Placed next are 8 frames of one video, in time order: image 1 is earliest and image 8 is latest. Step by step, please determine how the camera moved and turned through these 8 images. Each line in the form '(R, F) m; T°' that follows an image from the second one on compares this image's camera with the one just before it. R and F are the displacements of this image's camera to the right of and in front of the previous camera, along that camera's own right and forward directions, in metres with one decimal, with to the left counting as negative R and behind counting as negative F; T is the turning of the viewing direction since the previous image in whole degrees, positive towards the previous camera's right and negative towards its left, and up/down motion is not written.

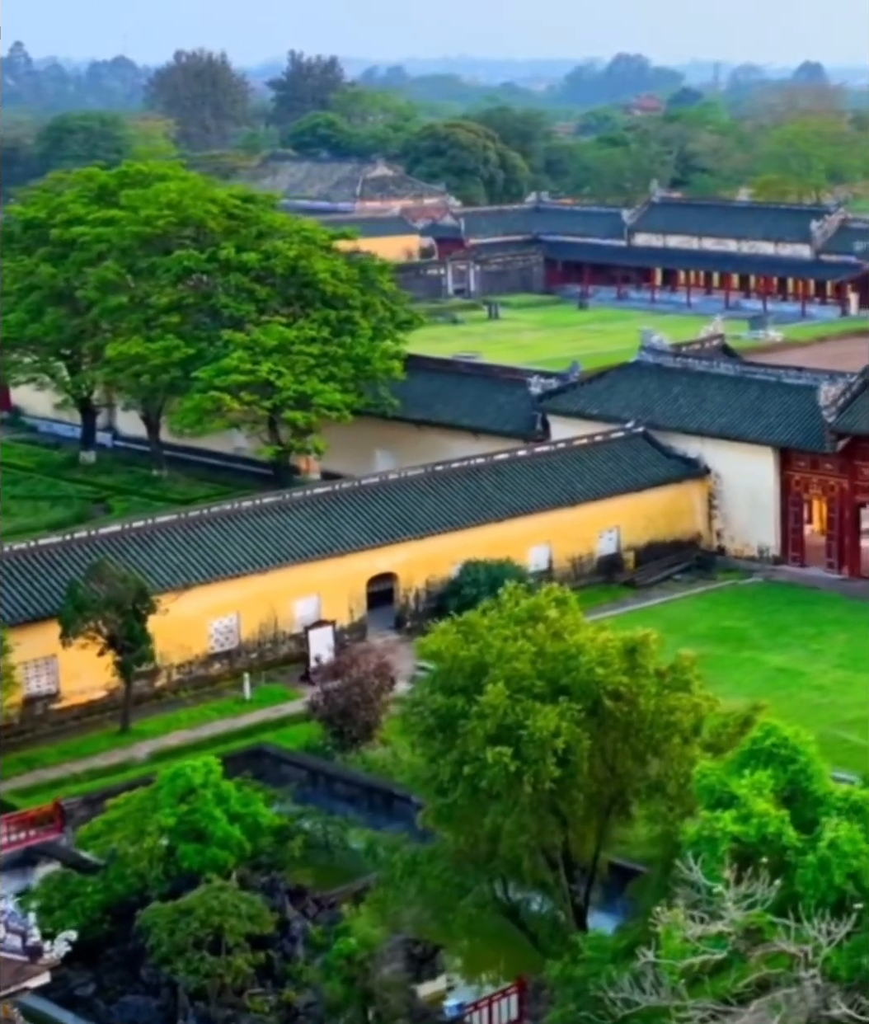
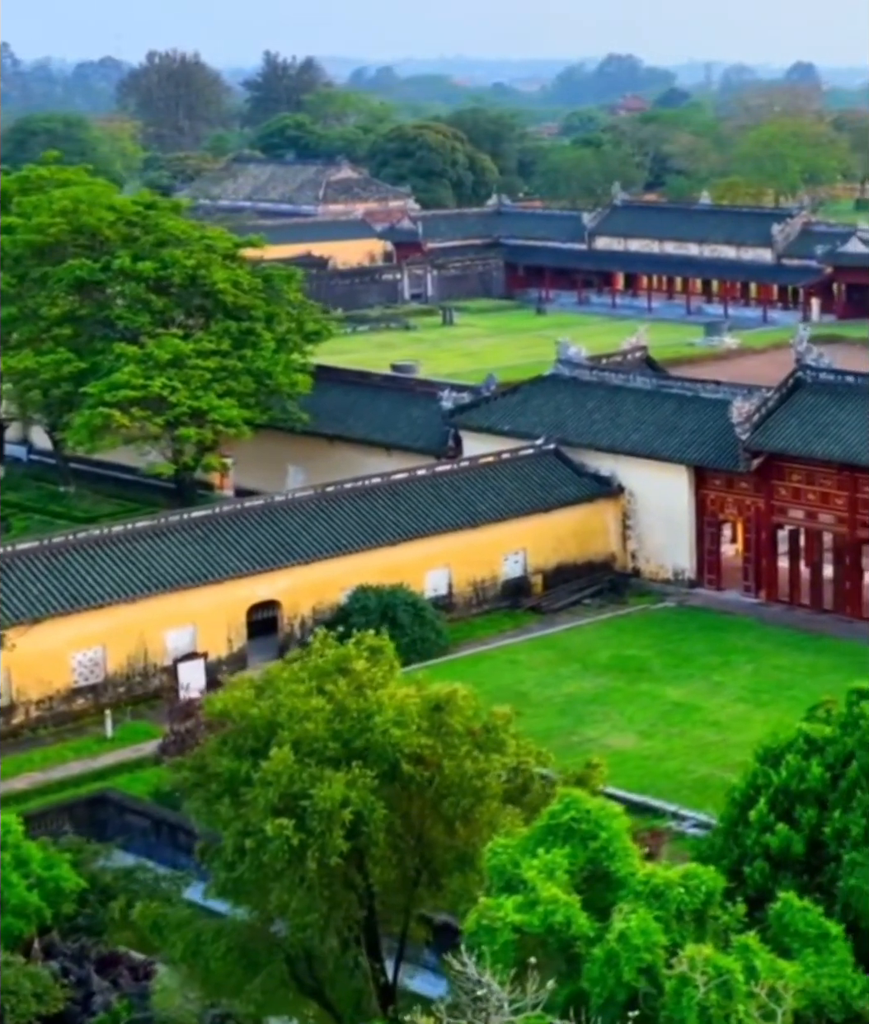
(+1.3, +1.3) m; 0°
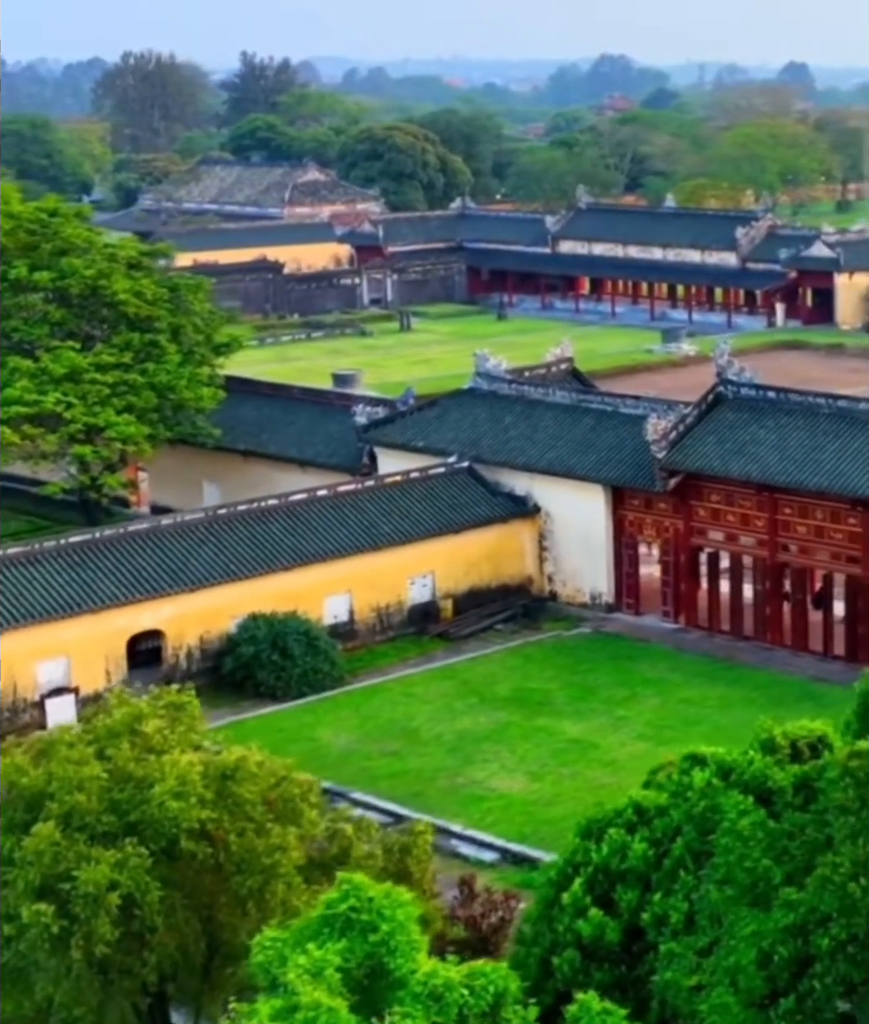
(+1.2, +1.3) m; 0°
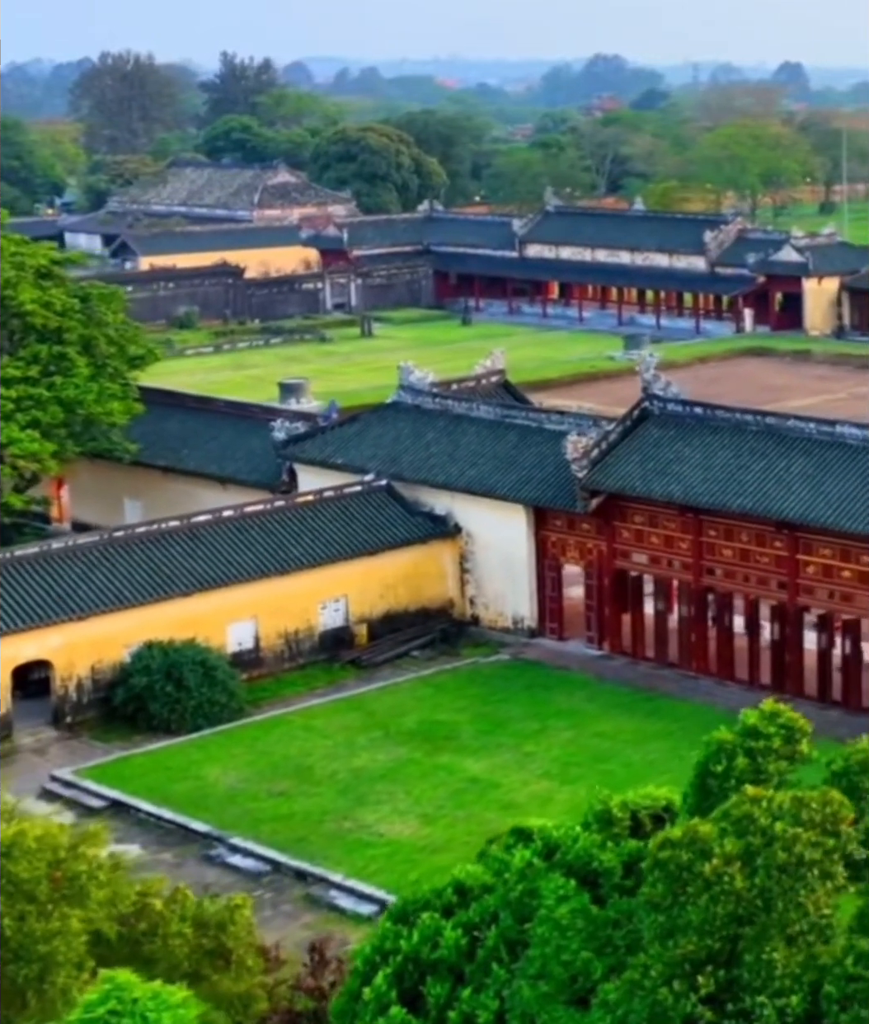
(+1.0, +1.2) m; 0°
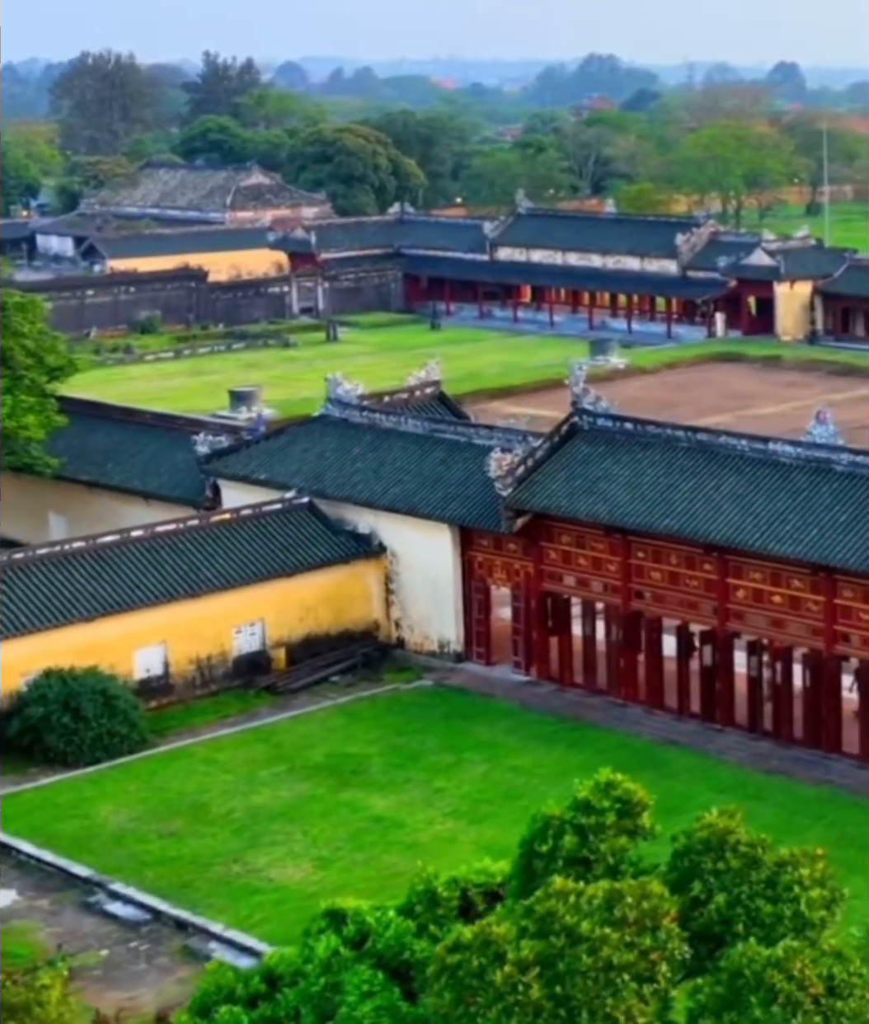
(+0.9, +1.1) m; 0°
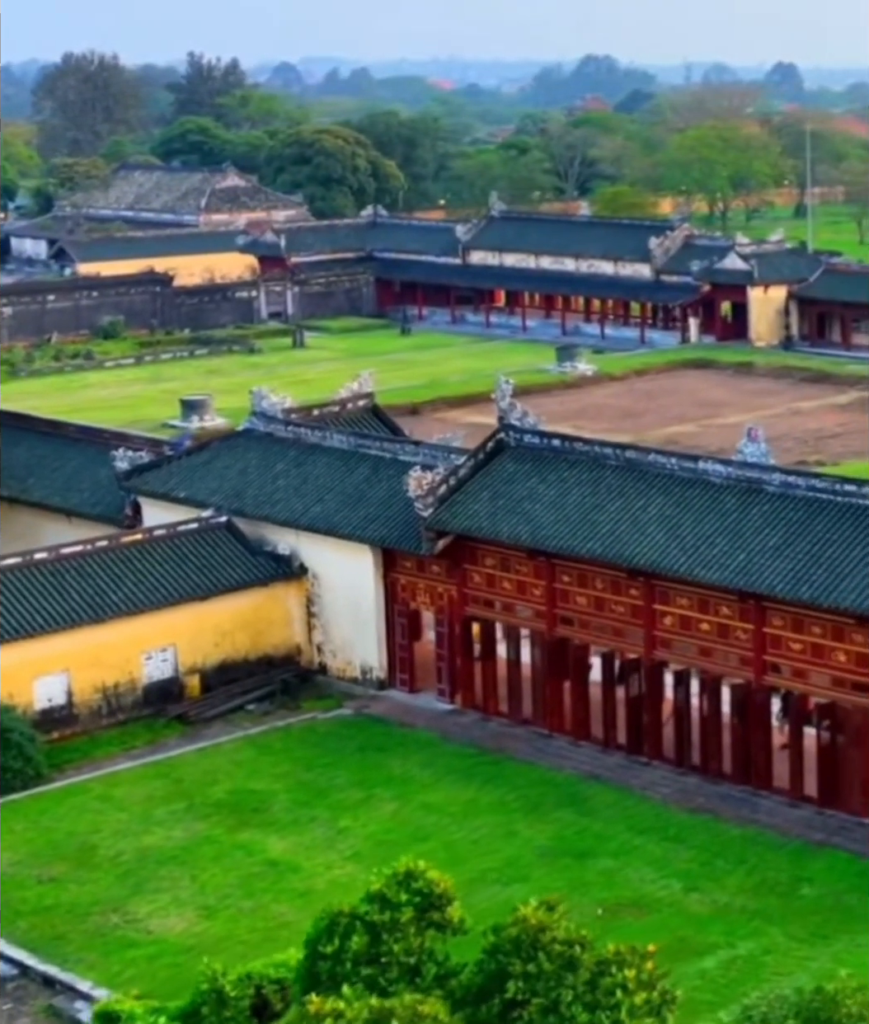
(+0.9, +1.1) m; 0°
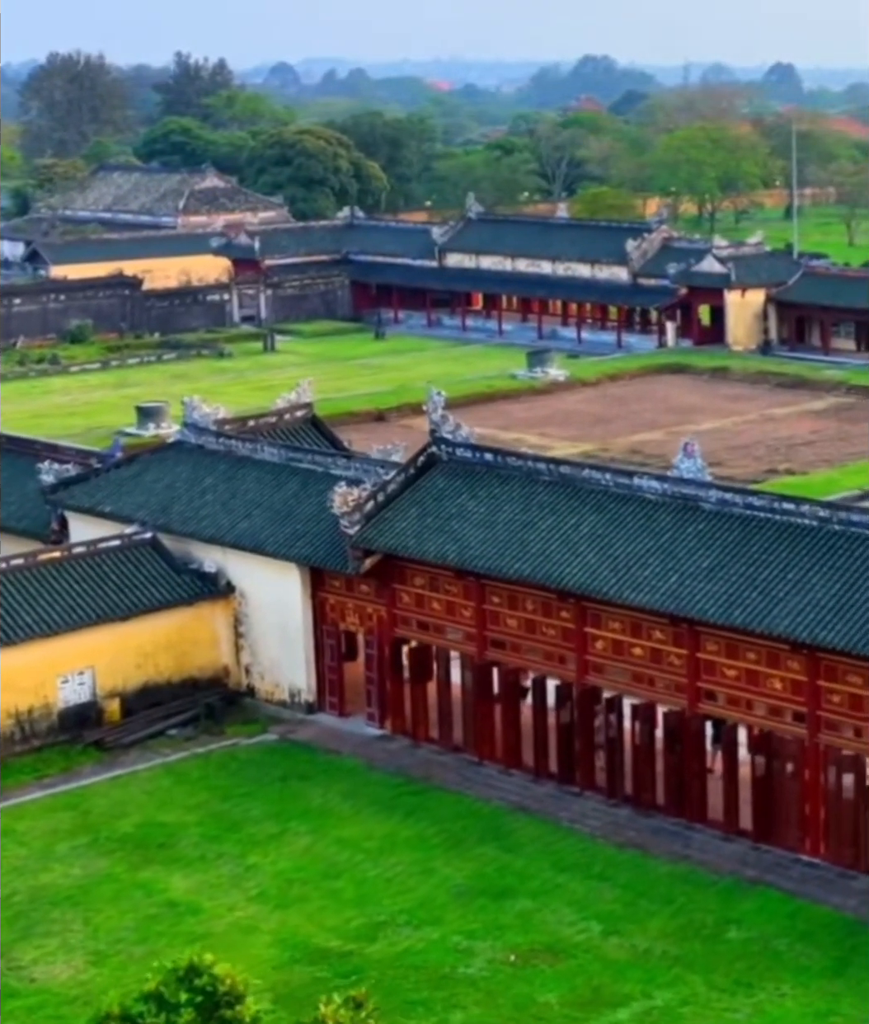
(+0.8, +1.0) m; 0°
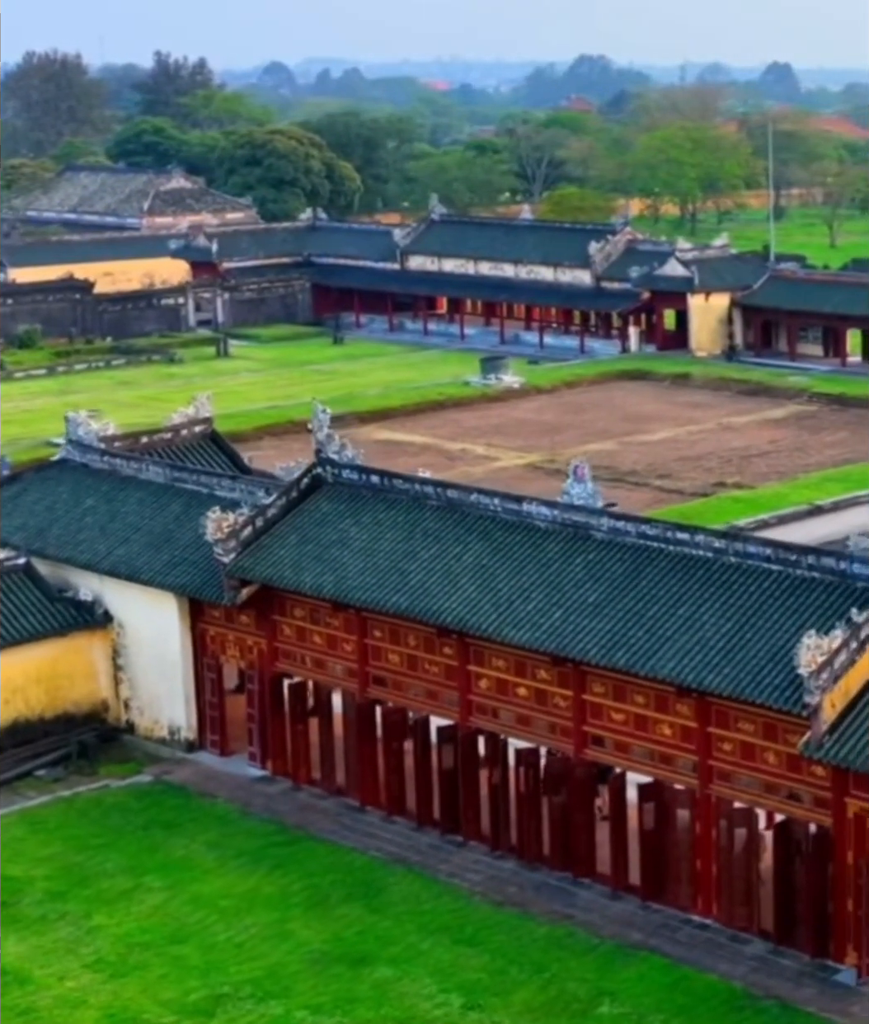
(+1.1, +1.5) m; 0°
